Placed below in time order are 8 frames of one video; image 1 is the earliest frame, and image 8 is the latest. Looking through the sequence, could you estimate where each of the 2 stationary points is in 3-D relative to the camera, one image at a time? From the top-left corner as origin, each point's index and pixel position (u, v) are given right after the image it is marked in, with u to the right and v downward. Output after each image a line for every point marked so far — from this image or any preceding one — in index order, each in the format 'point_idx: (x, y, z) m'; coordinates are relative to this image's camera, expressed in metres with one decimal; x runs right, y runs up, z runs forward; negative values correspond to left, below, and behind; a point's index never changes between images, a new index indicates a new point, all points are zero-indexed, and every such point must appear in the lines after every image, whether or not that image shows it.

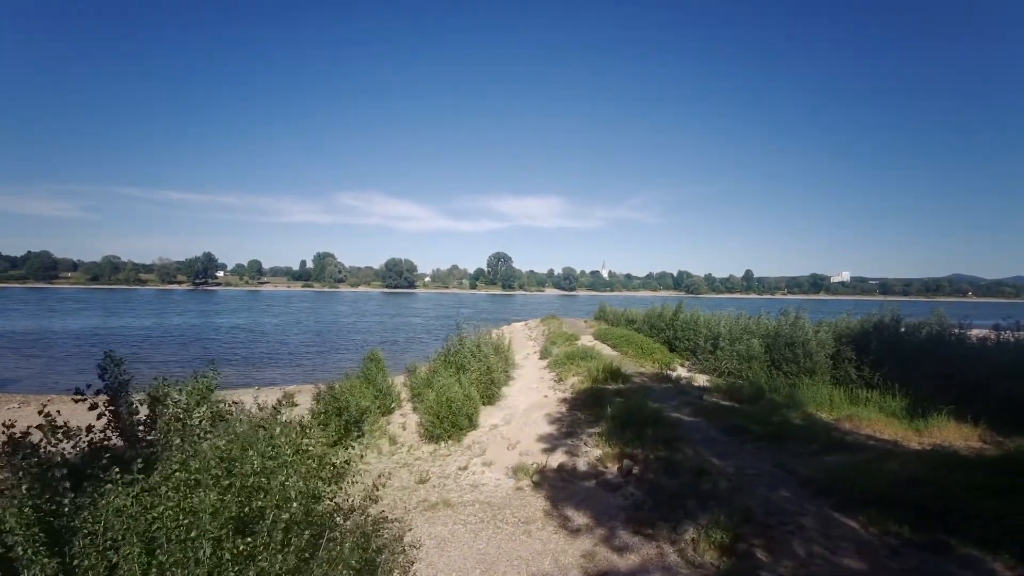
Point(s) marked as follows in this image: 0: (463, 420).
0: (-1.3, -3.4, +13.3) m
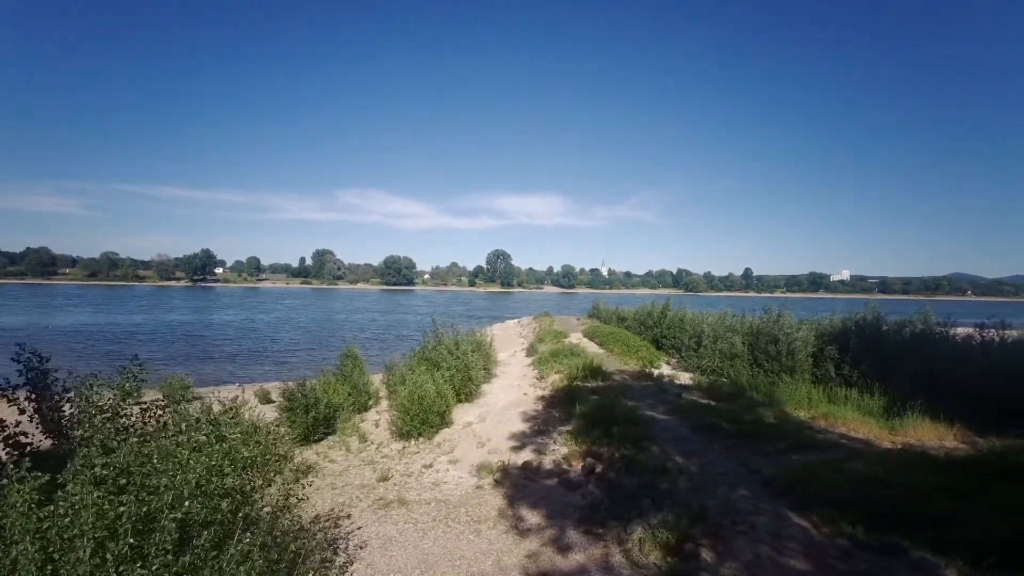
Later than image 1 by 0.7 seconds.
0: (-2.0, -3.3, +13.2) m
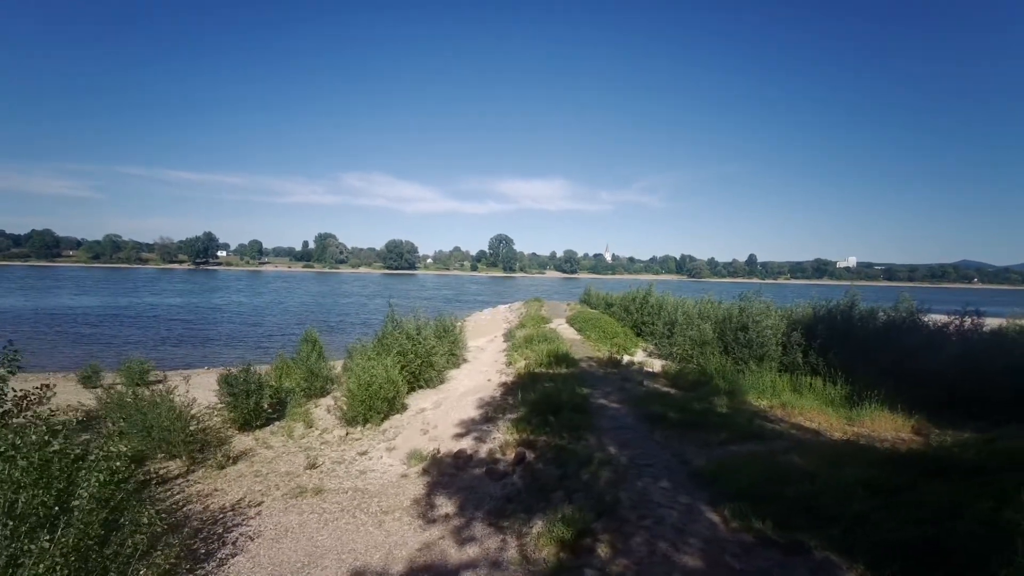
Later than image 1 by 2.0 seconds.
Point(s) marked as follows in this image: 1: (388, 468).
0: (-3.3, -2.9, +13.0) m
1: (-2.3, -3.4, +9.8) m
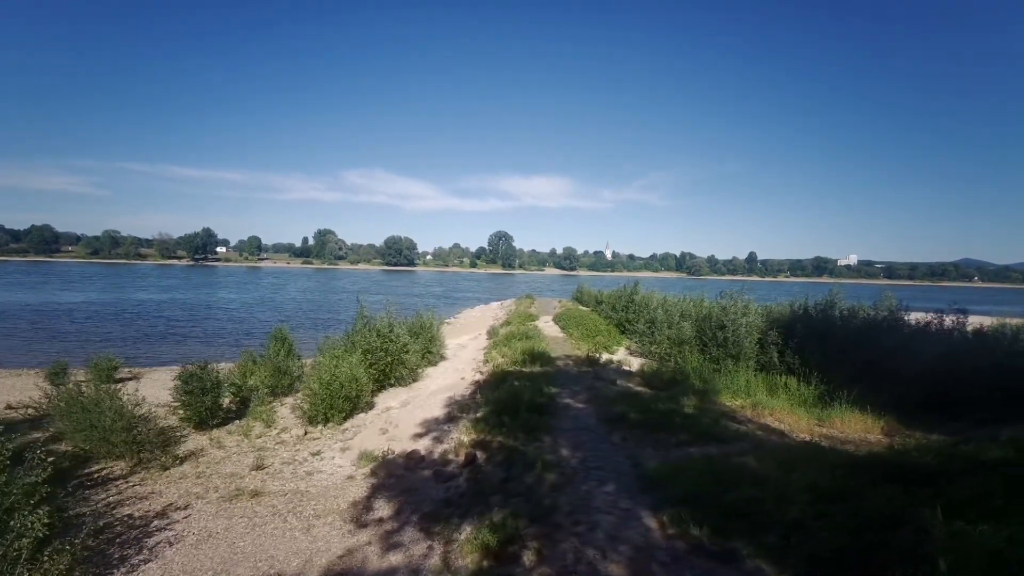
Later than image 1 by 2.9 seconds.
0: (-4.2, -2.8, +12.8) m
1: (-3.2, -3.3, +9.6) m
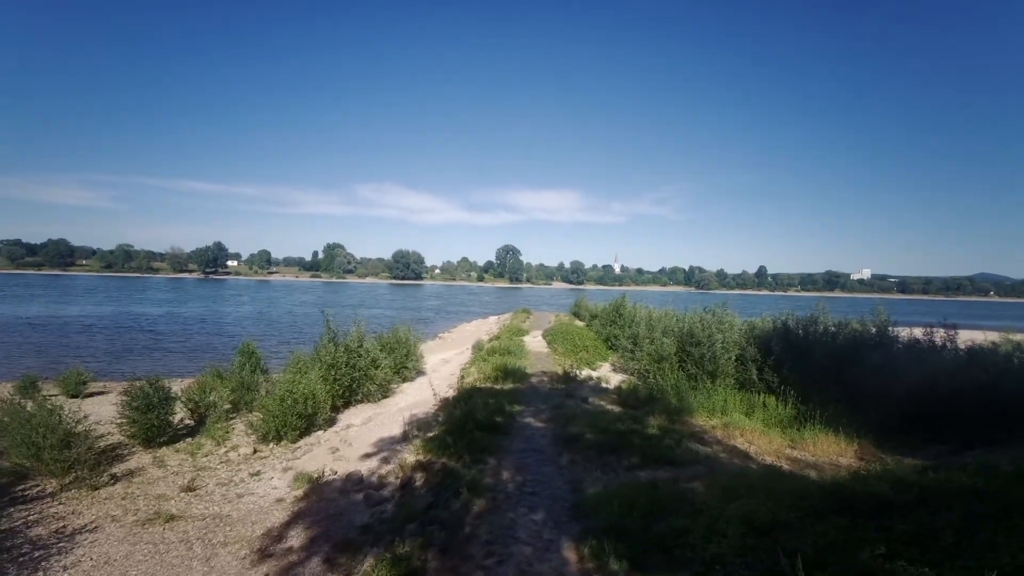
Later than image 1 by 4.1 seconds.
0: (-5.2, -3.2, +12.5) m
1: (-4.3, -3.6, +9.3) m
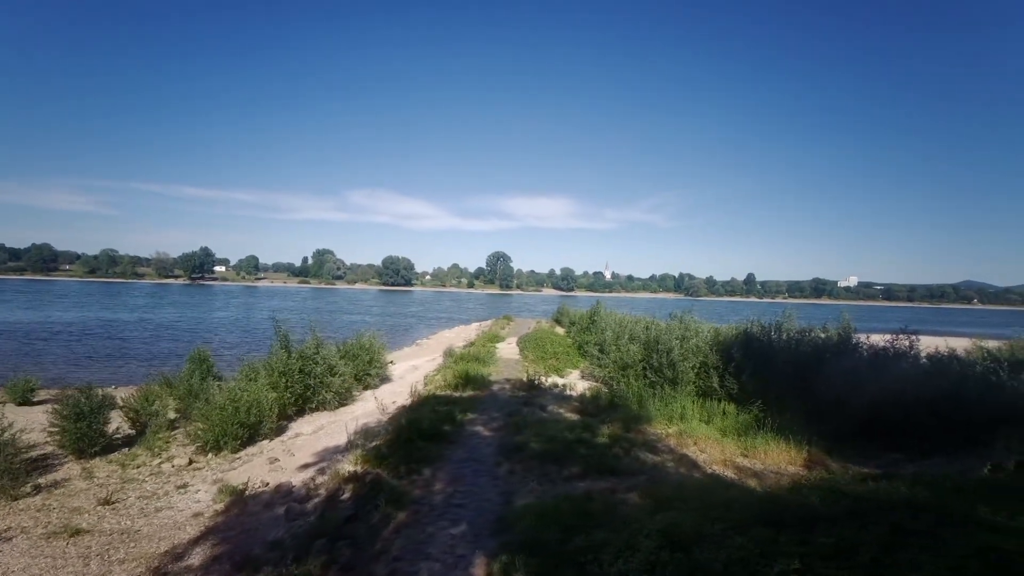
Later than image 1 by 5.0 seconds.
0: (-6.4, -3.3, +12.1) m
1: (-5.4, -3.7, +8.9) m
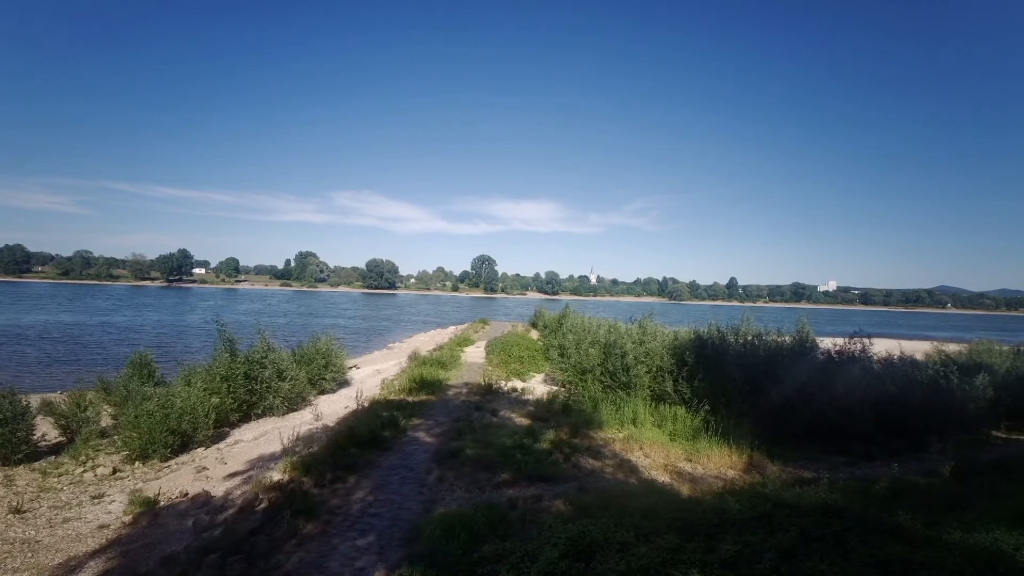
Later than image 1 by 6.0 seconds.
0: (-7.7, -3.3, +11.7) m
1: (-6.7, -3.7, +8.5) m
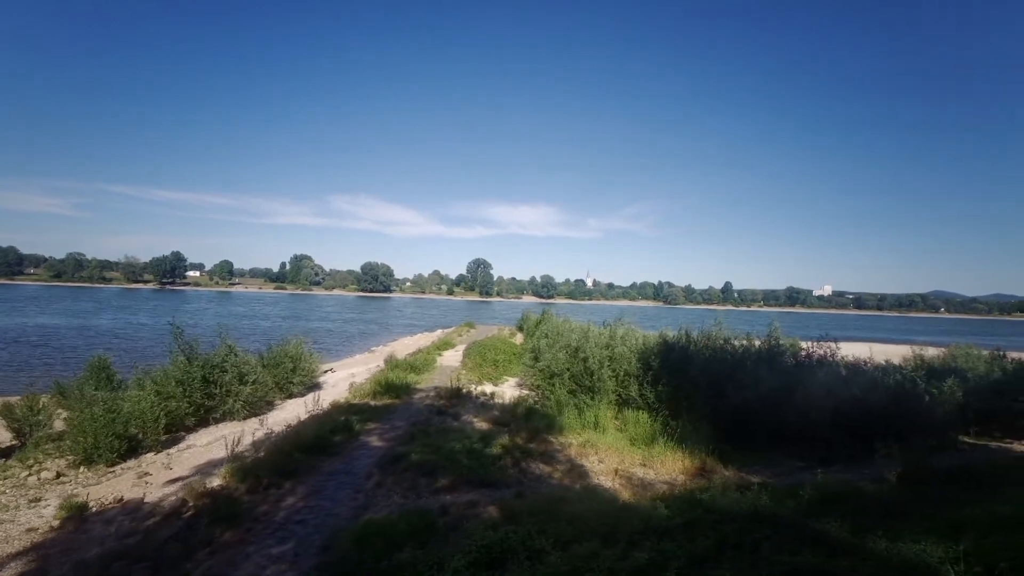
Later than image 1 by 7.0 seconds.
0: (-8.8, -3.4, +11.5) m
1: (-7.7, -3.7, +8.3) m
